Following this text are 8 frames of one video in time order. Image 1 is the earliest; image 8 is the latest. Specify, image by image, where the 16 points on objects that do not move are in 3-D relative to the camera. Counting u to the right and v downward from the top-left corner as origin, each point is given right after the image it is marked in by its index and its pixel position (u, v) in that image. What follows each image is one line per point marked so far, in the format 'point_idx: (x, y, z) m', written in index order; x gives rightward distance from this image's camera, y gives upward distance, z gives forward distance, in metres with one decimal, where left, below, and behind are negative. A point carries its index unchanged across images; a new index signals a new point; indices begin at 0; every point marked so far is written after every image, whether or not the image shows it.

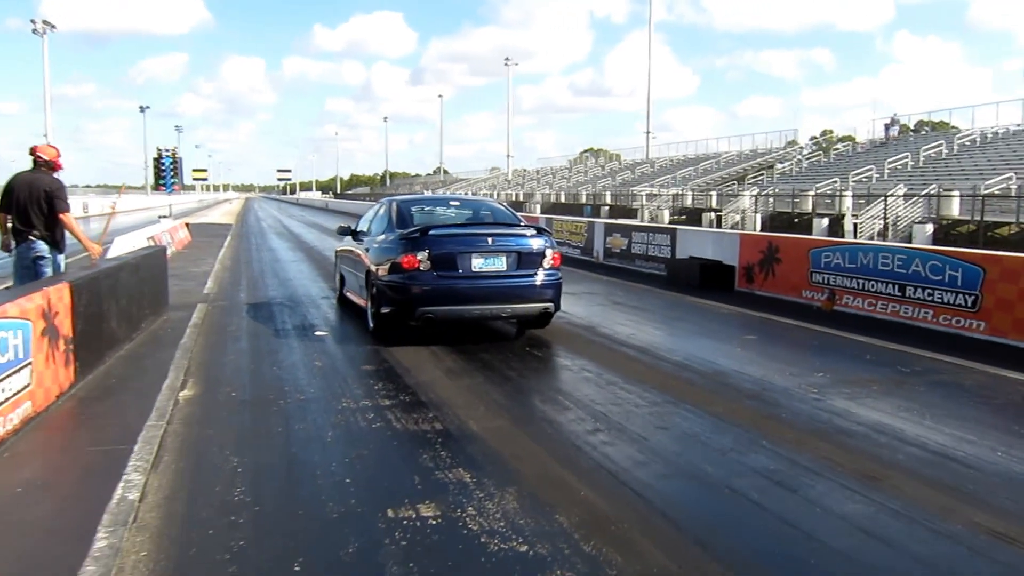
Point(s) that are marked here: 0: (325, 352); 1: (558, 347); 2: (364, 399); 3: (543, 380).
0: (-1.7, -0.5, +11.2) m
1: (+0.4, -0.5, +10.5) m
2: (-1.0, -0.7, +8.3) m
3: (+0.2, -0.7, +8.8) m
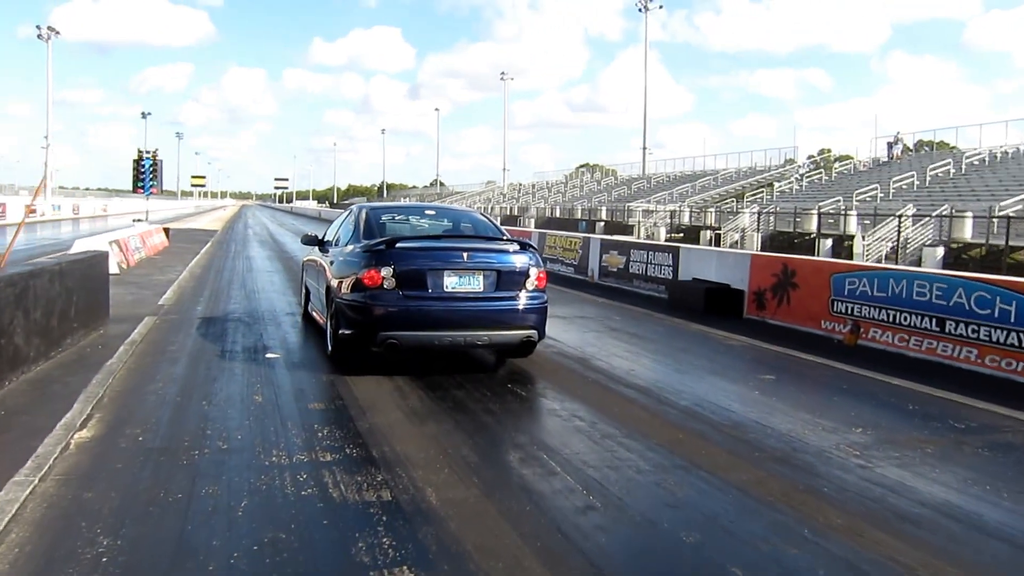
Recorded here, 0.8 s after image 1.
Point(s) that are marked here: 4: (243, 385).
0: (-1.9, -0.7, +9.6) m
1: (+0.2, -0.7, +8.9) m
2: (-1.1, -0.9, +6.6) m
3: (+0.1, -0.9, +7.2) m
4: (-2.0, -0.7, +9.2) m
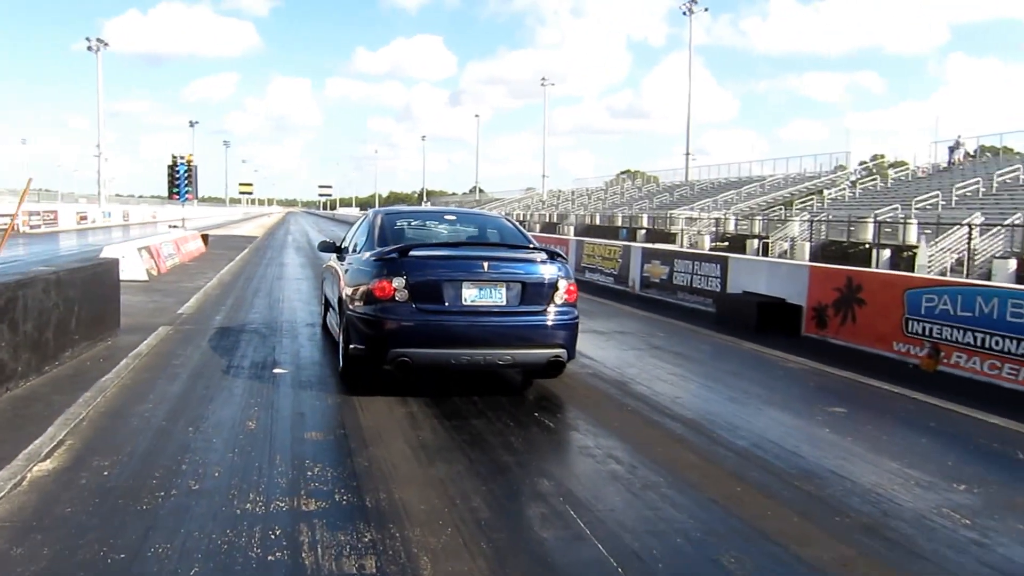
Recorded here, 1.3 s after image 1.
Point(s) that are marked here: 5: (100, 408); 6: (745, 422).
0: (-1.7, -0.8, +8.5) m
1: (+0.4, -0.8, +7.7) m
2: (-1.0, -0.9, +5.5) m
3: (+0.2, -0.9, +6.0) m
4: (-1.9, -0.8, +8.1) m
5: (-2.5, -0.8, +7.3) m
6: (+1.5, -0.9, +7.6) m
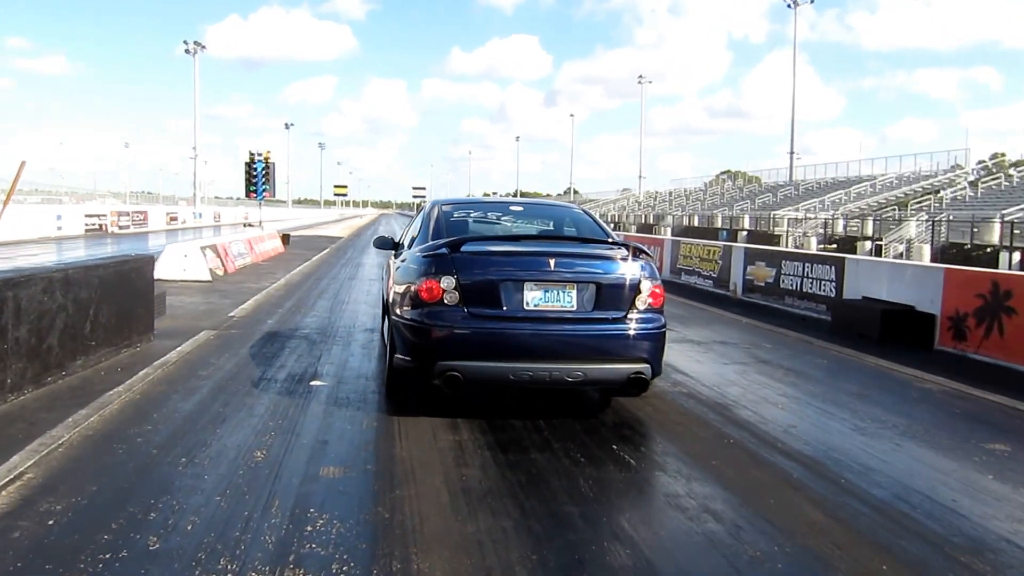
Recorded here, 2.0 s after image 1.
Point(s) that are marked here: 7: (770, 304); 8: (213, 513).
0: (-1.3, -0.8, +7.1) m
1: (+0.8, -0.8, +6.2) m
2: (-0.8, -0.9, +4.1) m
3: (+0.4, -0.9, +4.5) m
4: (-1.4, -0.8, +6.7) m
5: (-2.2, -0.8, +6.0) m
6: (+1.8, -0.9, +5.9) m
7: (+3.3, -0.2, +15.4) m
8: (-1.2, -0.9, +4.6) m
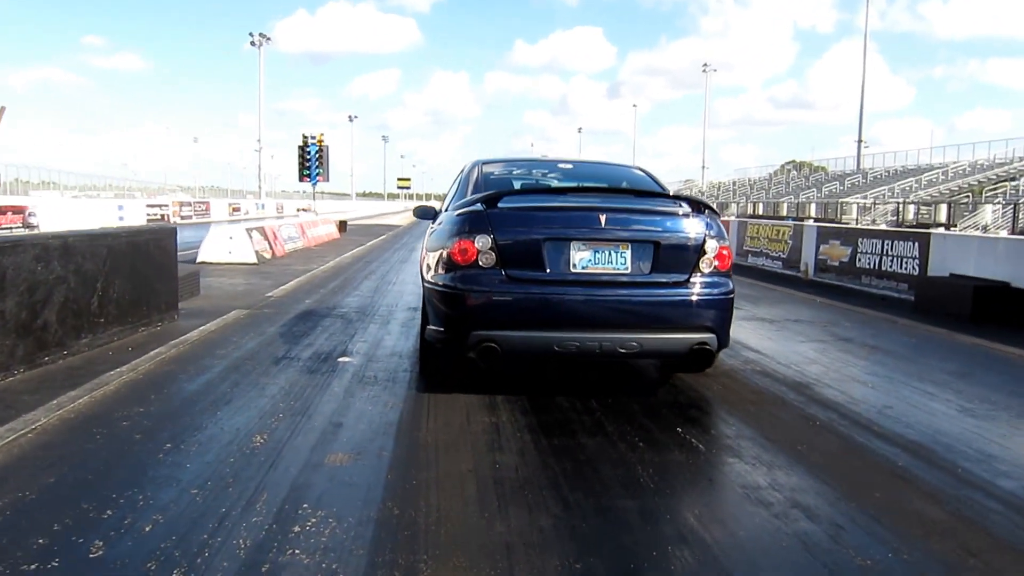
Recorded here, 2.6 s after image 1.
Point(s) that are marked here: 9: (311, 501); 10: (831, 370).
0: (-1.0, -0.5, +6.2) m
1: (+1.0, -0.6, +5.2) m
2: (-0.8, -0.7, +3.2) m
3: (+0.5, -0.7, +3.5) m
4: (-1.2, -0.6, +5.8) m
5: (-2.0, -0.6, +5.2) m
6: (+2.0, -0.7, +4.9) m
7: (+4.0, +0.1, +14.3) m
8: (-1.0, -0.7, +3.7) m
9: (-0.6, -0.7, +3.8) m
10: (+1.9, -0.5, +7.2) m
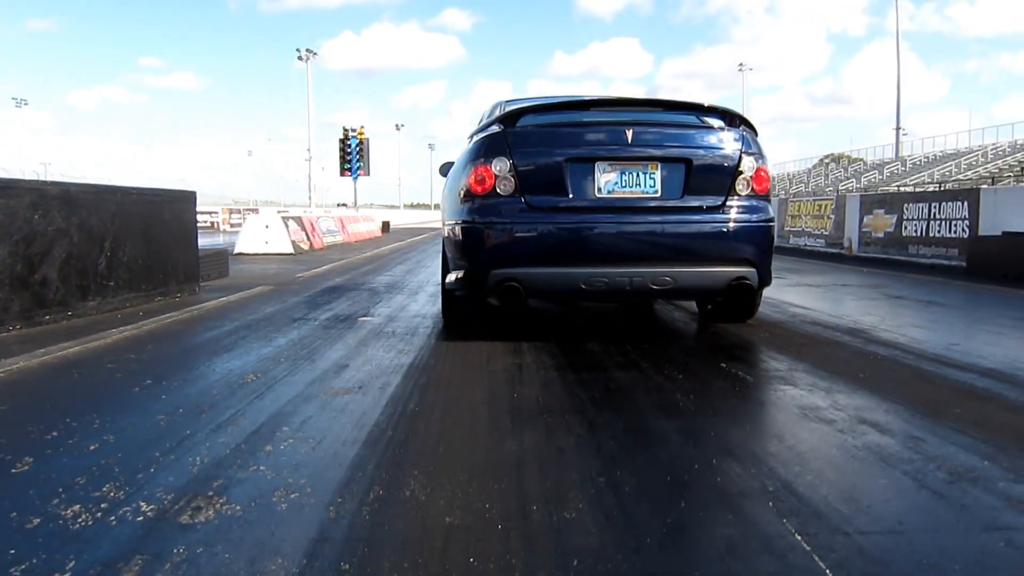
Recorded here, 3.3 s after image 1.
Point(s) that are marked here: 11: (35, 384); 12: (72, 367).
0: (-0.9, -0.3, +5.8) m
1: (+1.1, -0.3, +4.8) m
2: (-0.7, -0.4, +2.8) m
3: (+0.6, -0.4, +3.1) m
4: (-1.1, -0.3, +5.5) m
5: (-1.9, -0.3, +4.9) m
6: (+2.1, -0.3, +4.4) m
7: (+4.4, +0.4, +13.7) m
8: (-1.0, -0.4, +3.4) m
9: (-0.6, -0.4, +3.4) m
10: (+2.1, -0.2, +6.7) m
11: (-1.7, -0.4, +4.3) m
12: (-1.8, -0.3, +4.9) m
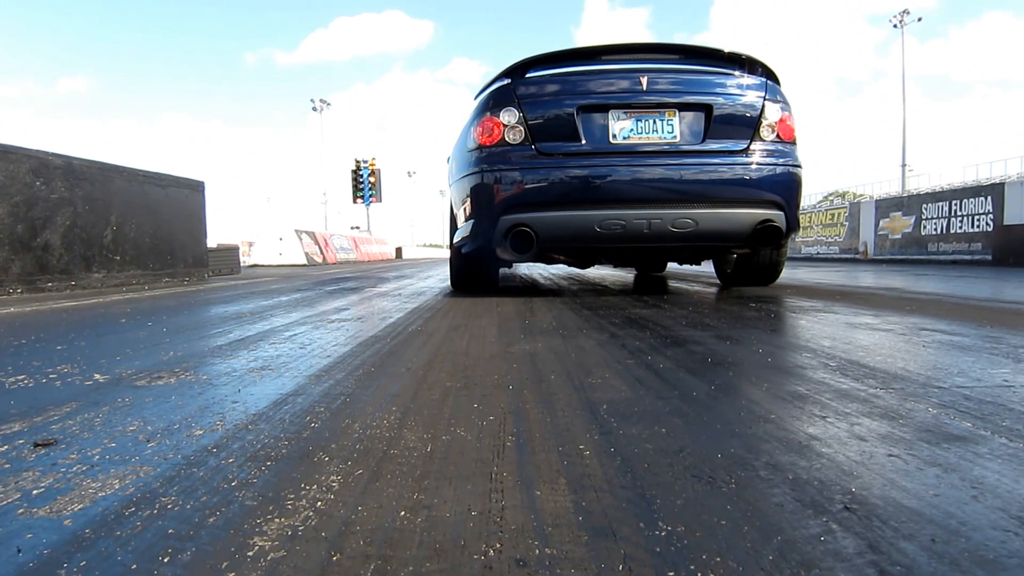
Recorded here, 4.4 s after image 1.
0: (-0.8, -0.1, +5.5) m
1: (+1.1, -0.1, +4.4) m
2: (-0.7, -0.2, +2.5) m
3: (+0.6, -0.2, +2.8) m
4: (-1.0, -0.1, +5.1) m
5: (-1.8, -0.1, +4.5) m
6: (+2.2, -0.1, +4.0) m
7: (+4.6, +0.4, +13.3) m
8: (-1.0, -0.2, +3.0) m
9: (-0.6, -0.1, +3.1) m
10: (+2.2, 0.0, +6.3) m
11: (-1.6, -0.1, +4.0) m
12: (-1.7, -0.1, +4.6) m
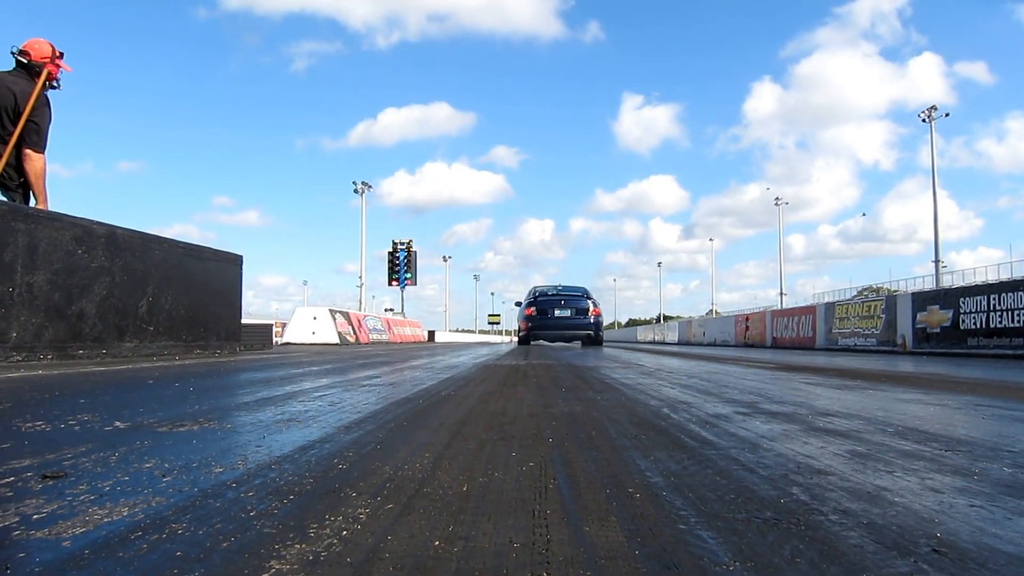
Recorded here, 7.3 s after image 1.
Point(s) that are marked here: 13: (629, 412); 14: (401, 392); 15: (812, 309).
0: (-0.7, -0.4, +5.4) m
1: (+1.3, -0.4, +4.3) m
2: (-0.6, -0.3, +2.4) m
3: (+0.7, -0.3, +2.6) m
4: (-0.9, -0.4, +5.1) m
5: (-1.7, -0.3, +4.5) m
6: (+2.3, -0.4, +3.9) m
7: (+5.0, -0.6, +13.1) m
8: (-0.9, -0.3, +3.0) m
9: (-0.5, -0.3, +3.0) m
10: (+2.3, -0.4, +6.2) m
11: (-1.5, -0.3, +3.9) m
12: (-1.6, -0.4, +4.6) m
13: (+0.3, -0.3, +2.6) m
14: (-0.3, -0.3, +3.3) m
15: (+5.4, -0.3, +20.3) m
